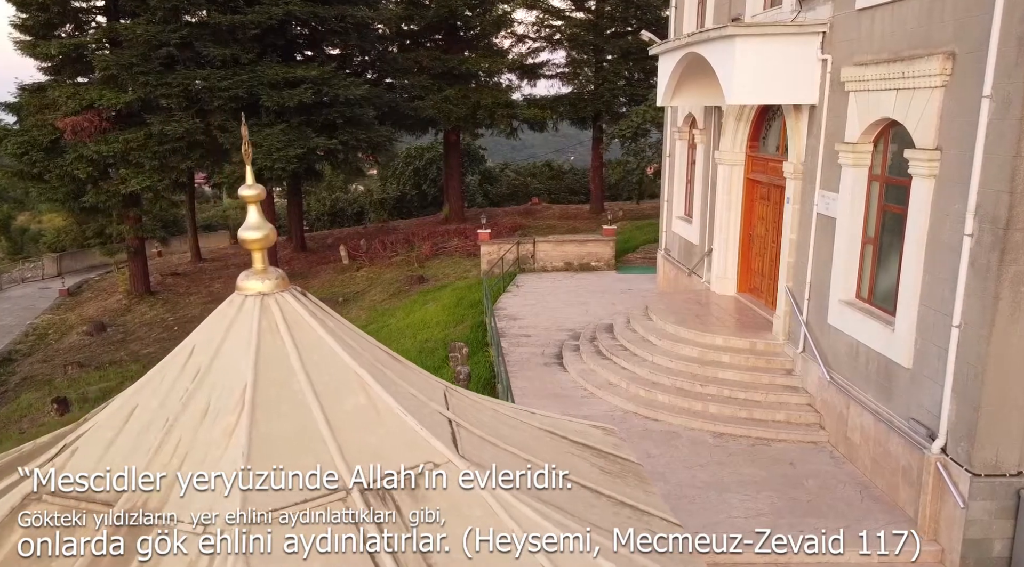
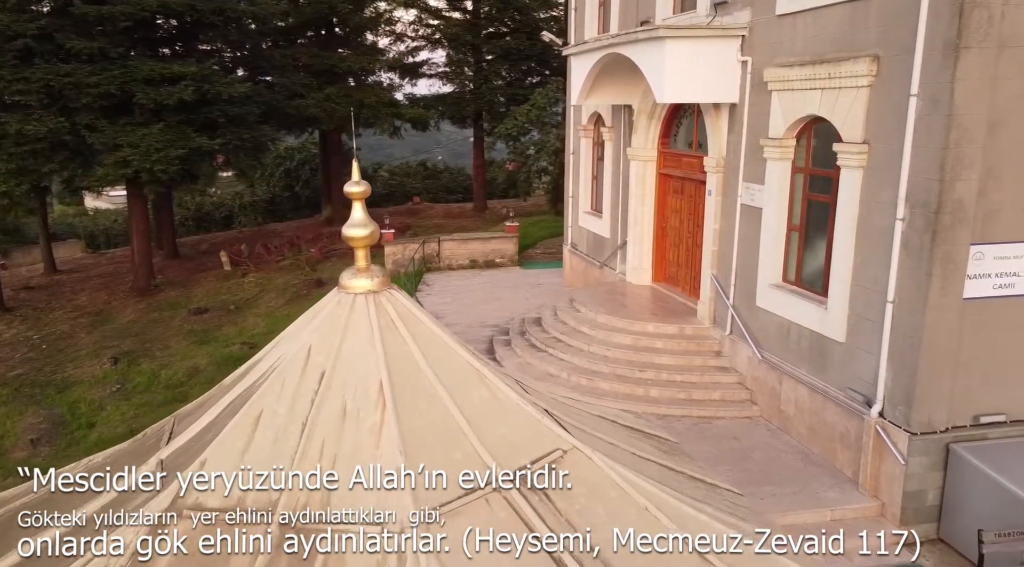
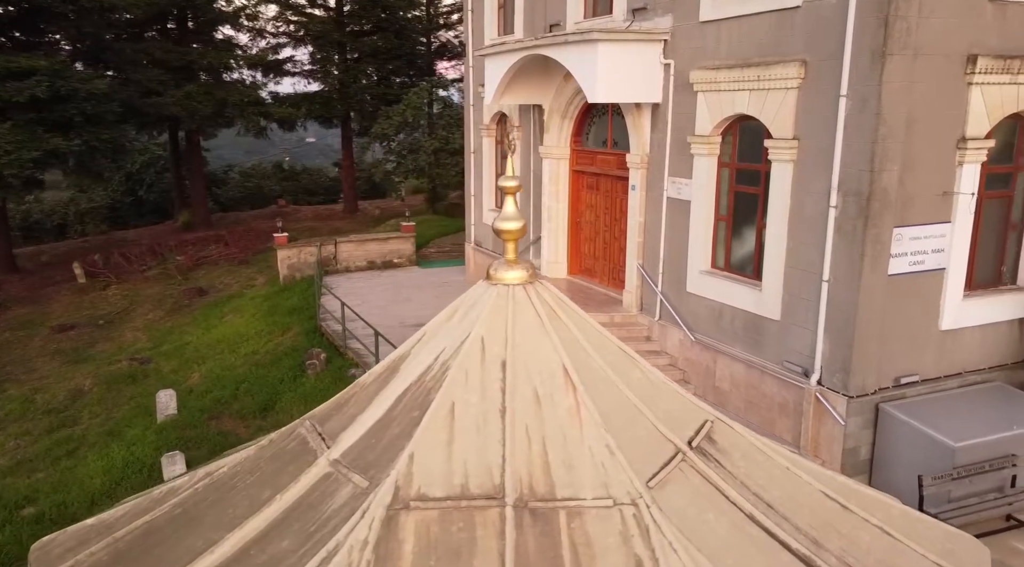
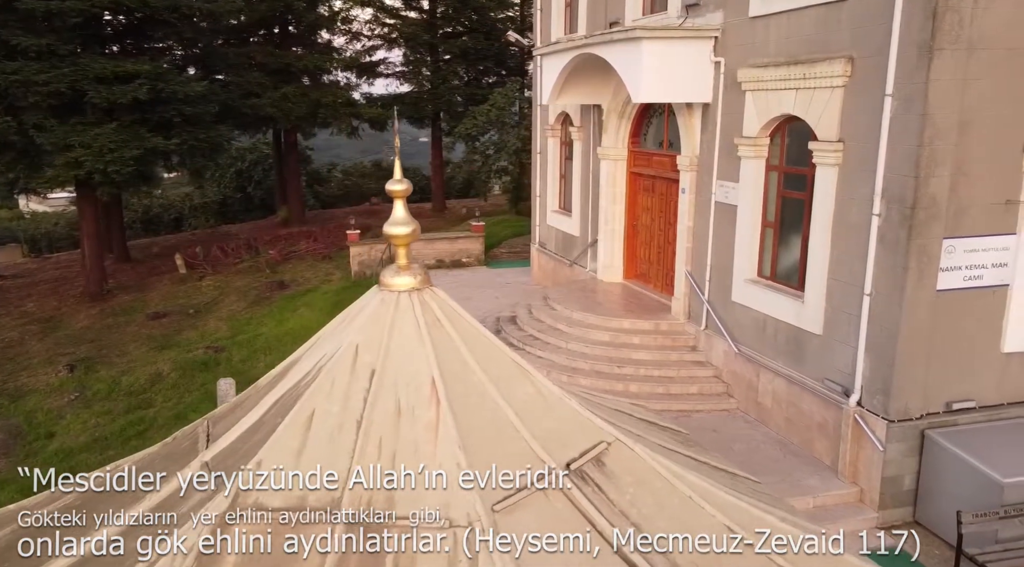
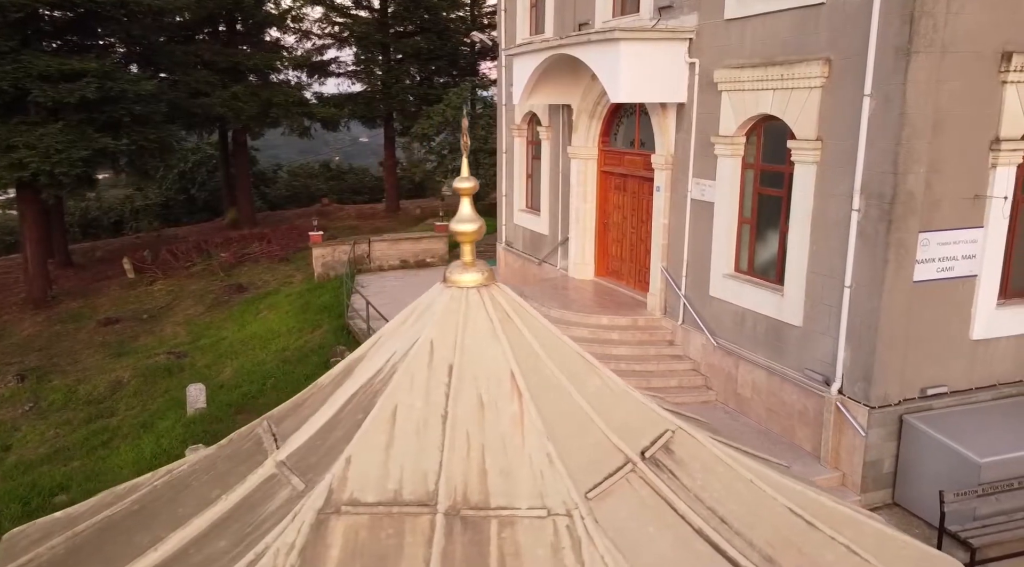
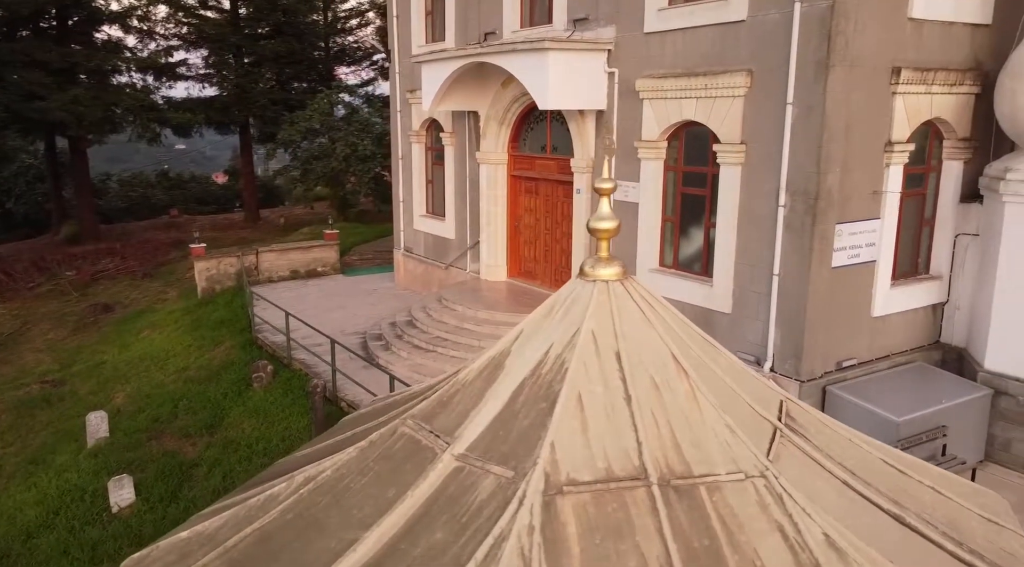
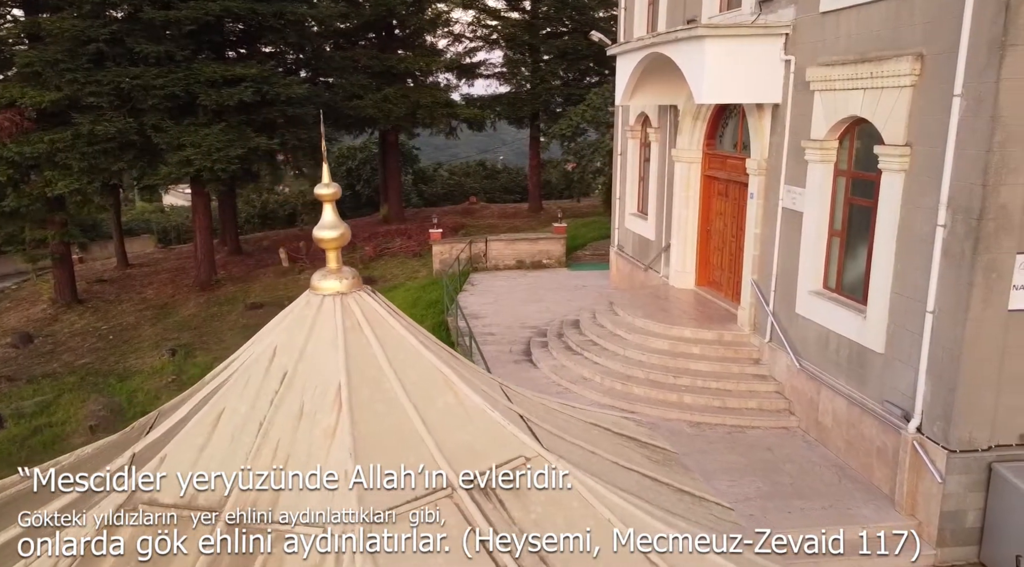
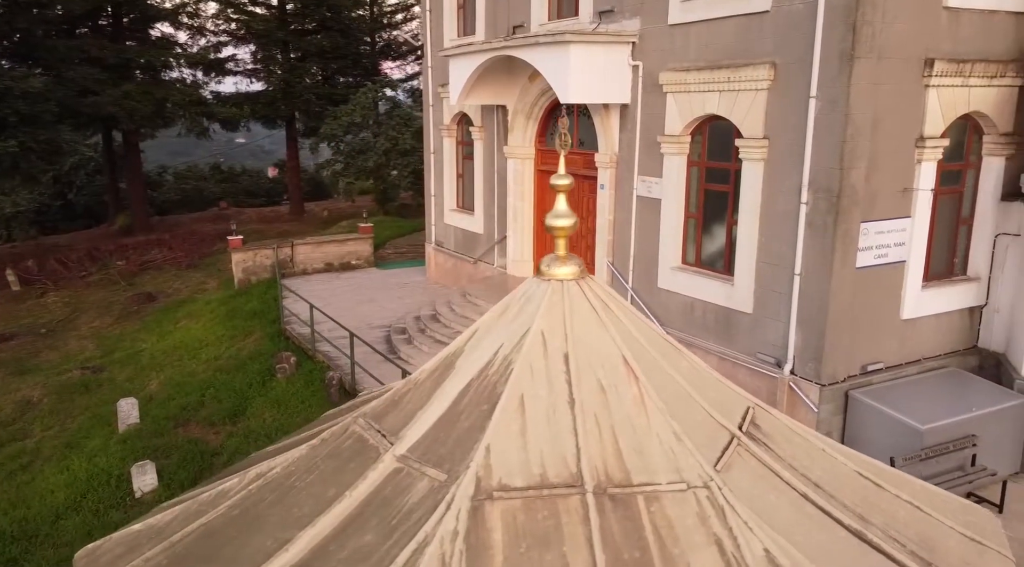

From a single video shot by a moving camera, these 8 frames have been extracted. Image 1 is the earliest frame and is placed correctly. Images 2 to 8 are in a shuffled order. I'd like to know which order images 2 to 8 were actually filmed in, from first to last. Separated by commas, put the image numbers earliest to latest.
7, 2, 4, 5, 3, 8, 6
